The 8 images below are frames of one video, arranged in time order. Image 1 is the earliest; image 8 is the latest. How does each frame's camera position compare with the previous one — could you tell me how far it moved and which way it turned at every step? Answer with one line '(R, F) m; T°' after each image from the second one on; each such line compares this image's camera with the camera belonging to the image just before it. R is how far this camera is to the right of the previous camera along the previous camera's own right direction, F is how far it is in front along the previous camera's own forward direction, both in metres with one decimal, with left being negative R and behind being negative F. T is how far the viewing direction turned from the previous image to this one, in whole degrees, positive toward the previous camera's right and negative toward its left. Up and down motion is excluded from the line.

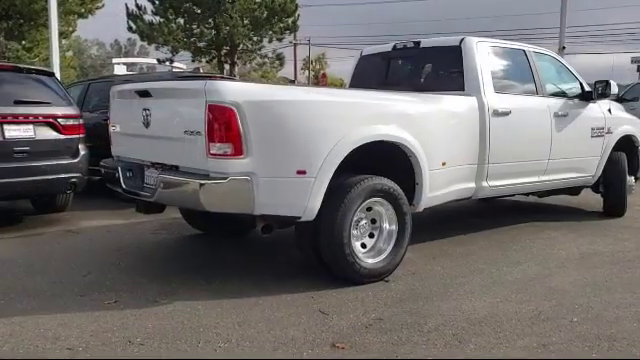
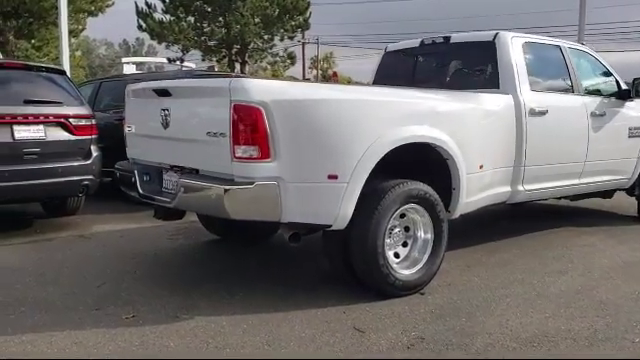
(-0.2, +0.3) m; -1°
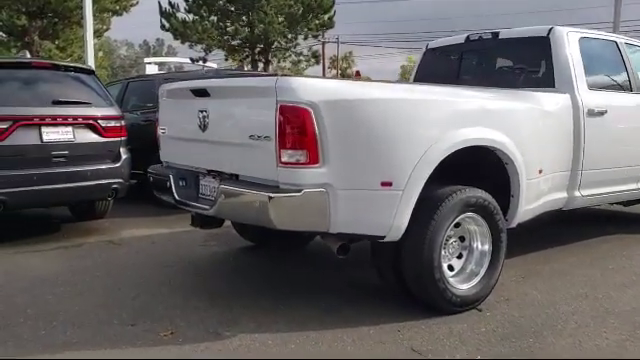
(-0.2, +0.3) m; -2°
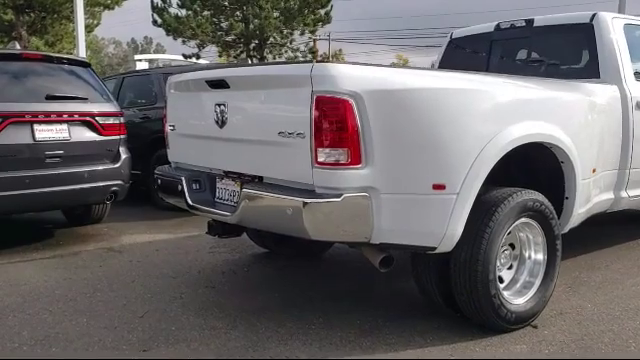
(-0.3, +0.5) m; +1°
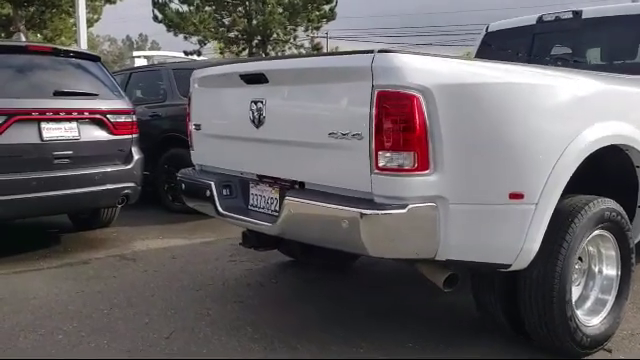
(-0.3, +0.4) m; 0°
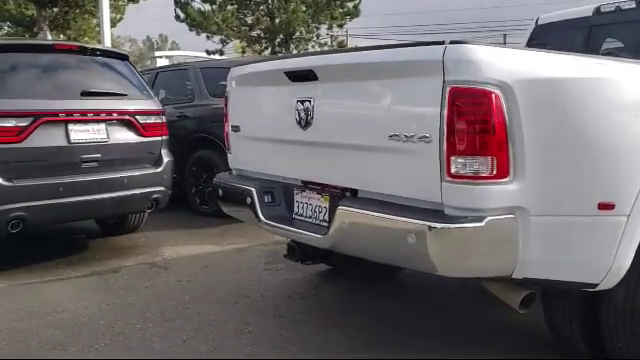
(-0.2, +0.3) m; -2°
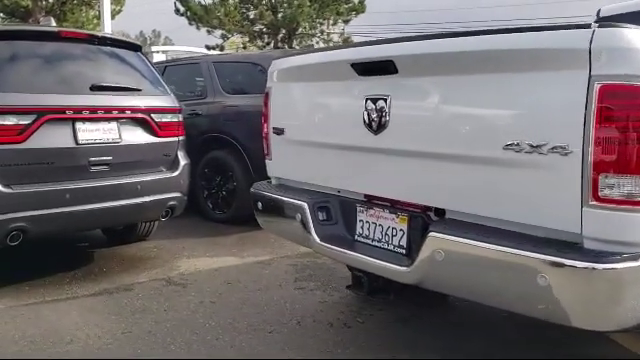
(-0.4, +0.6) m; +1°
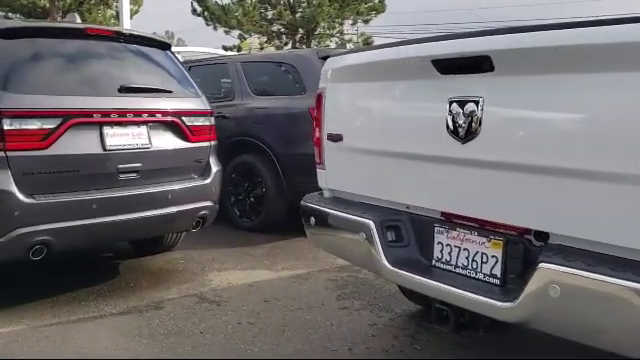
(-0.3, +0.4) m; -1°
